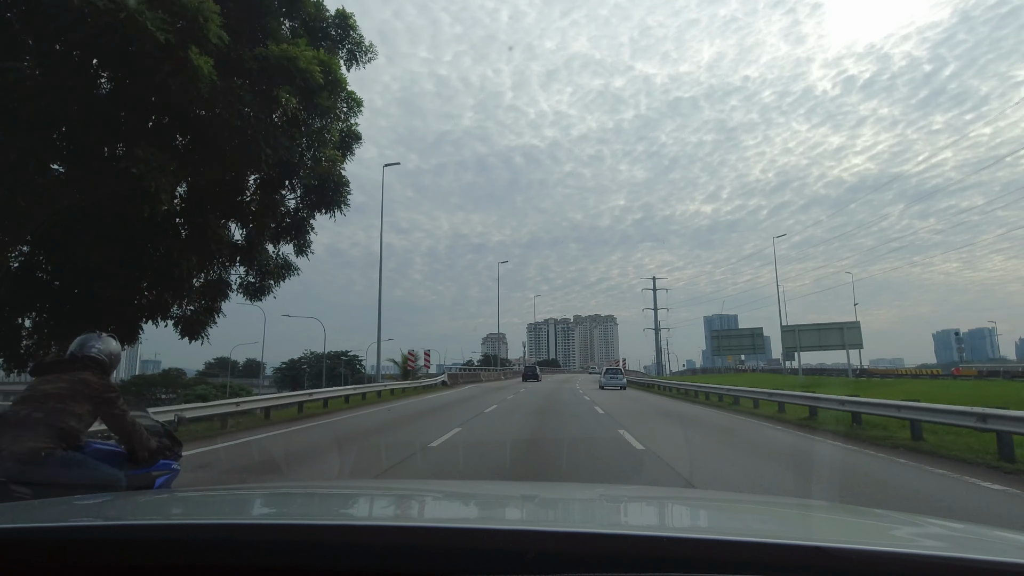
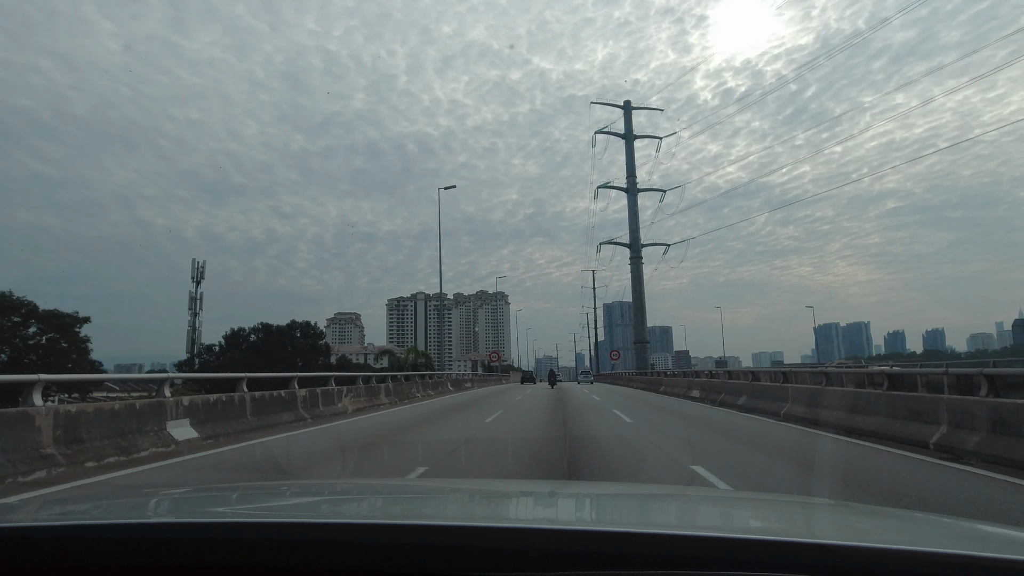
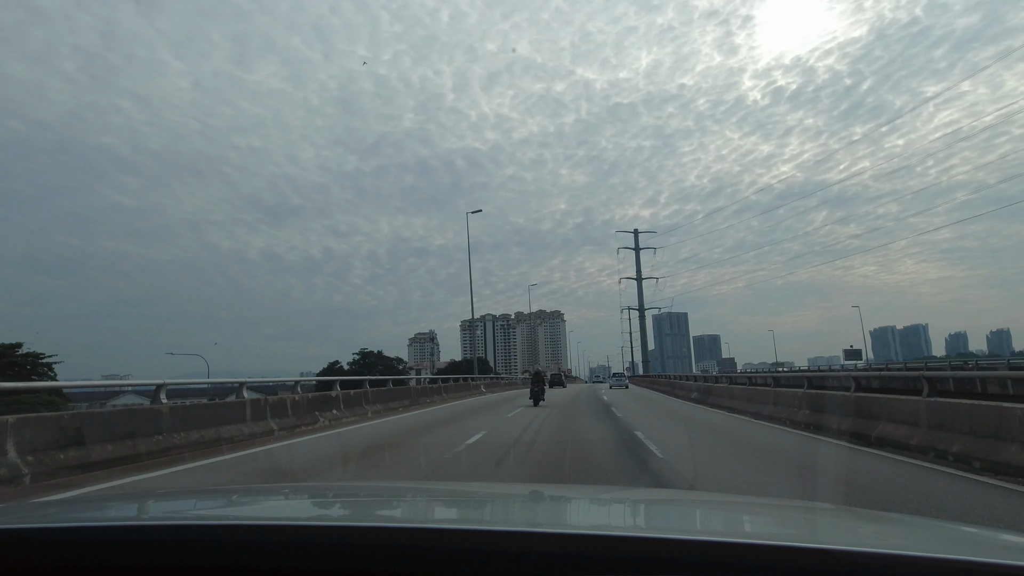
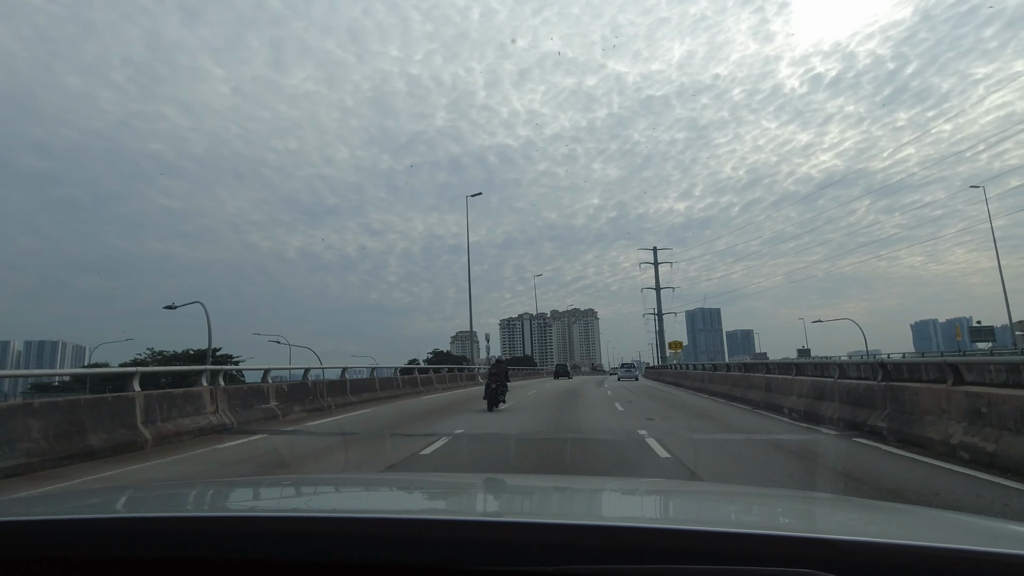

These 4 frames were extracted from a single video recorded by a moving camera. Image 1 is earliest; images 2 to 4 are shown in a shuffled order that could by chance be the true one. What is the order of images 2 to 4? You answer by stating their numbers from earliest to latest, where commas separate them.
4, 3, 2
